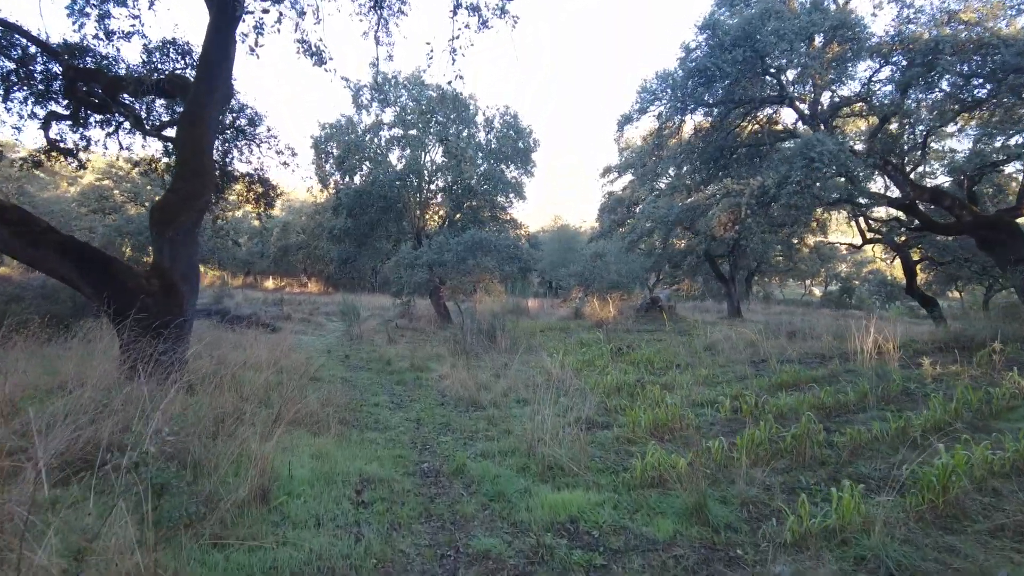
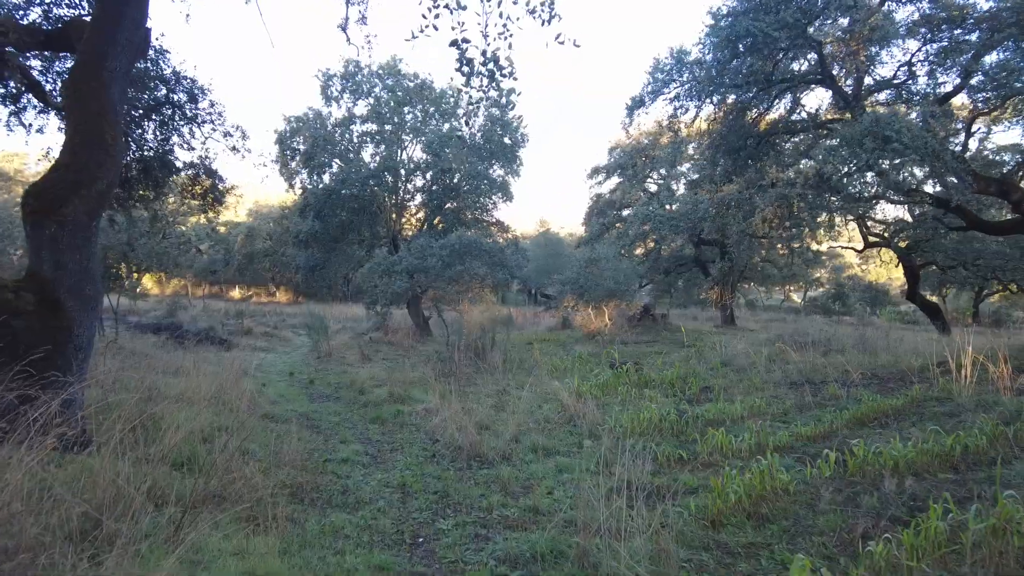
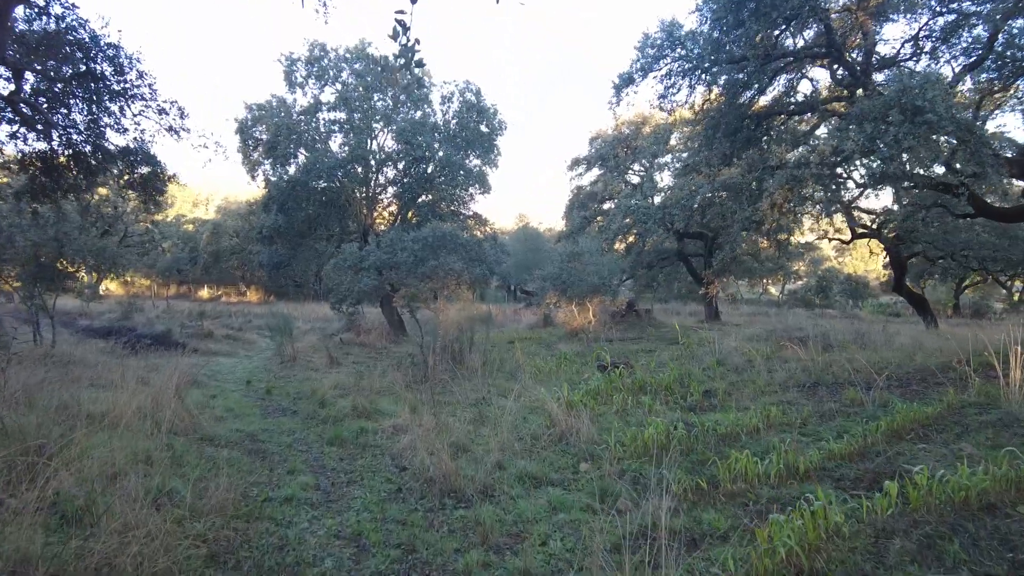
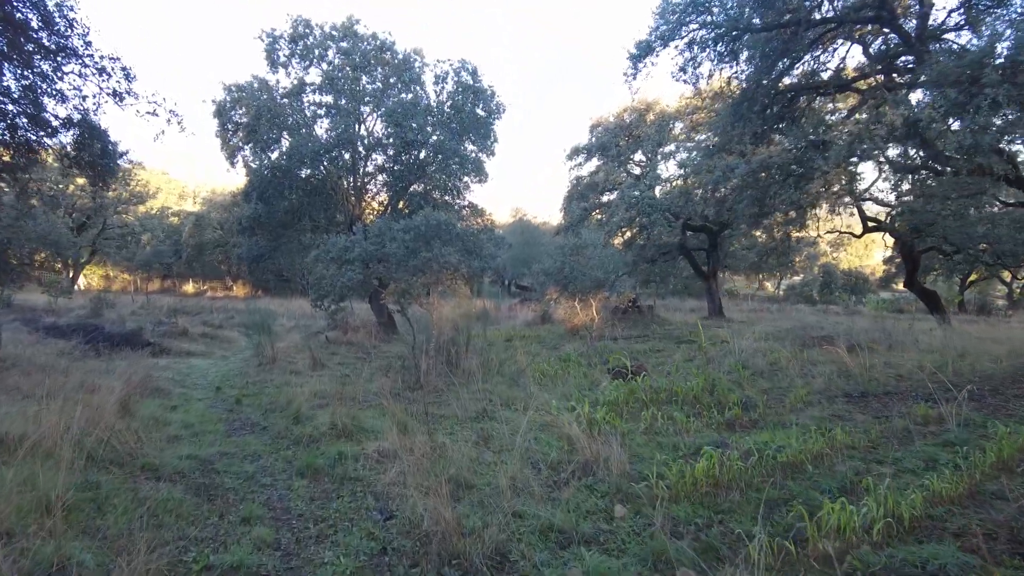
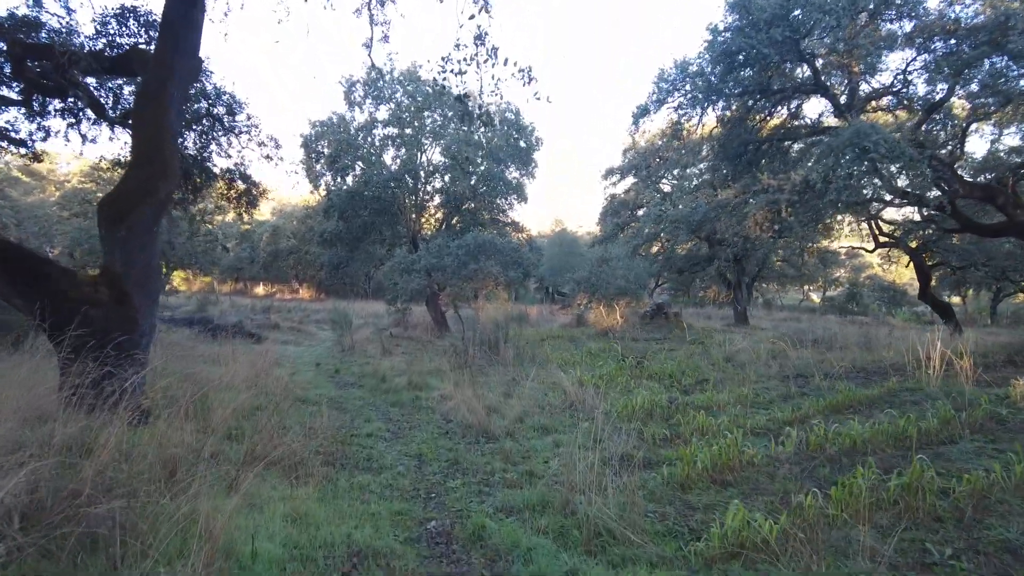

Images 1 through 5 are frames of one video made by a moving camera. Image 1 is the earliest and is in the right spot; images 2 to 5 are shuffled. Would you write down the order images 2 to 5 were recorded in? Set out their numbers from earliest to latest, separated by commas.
5, 2, 3, 4
